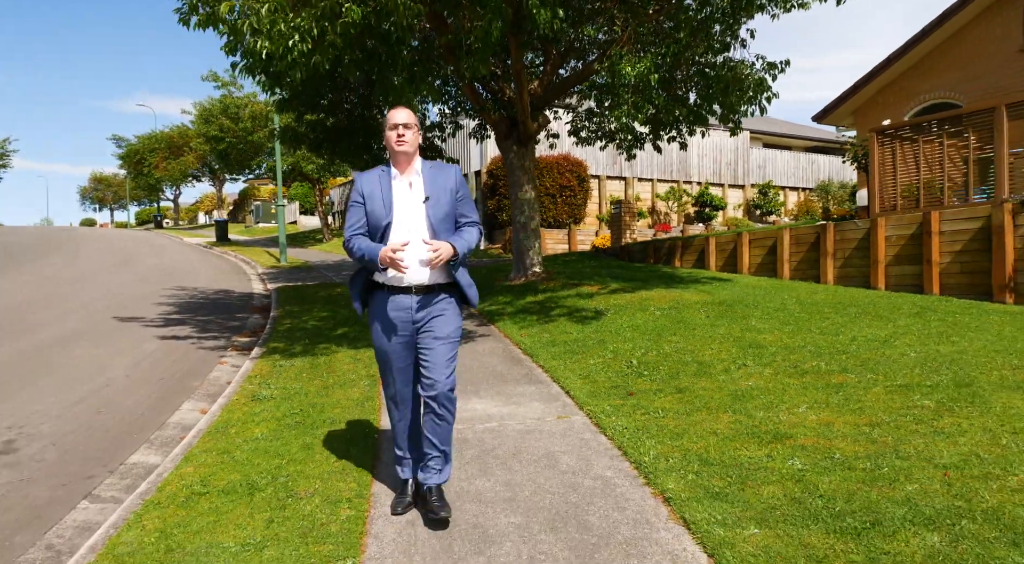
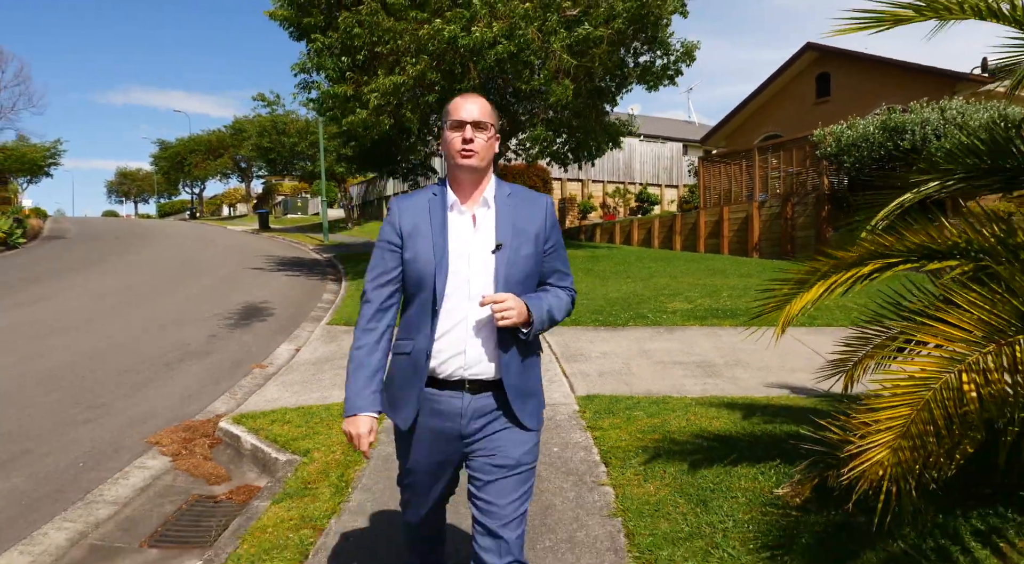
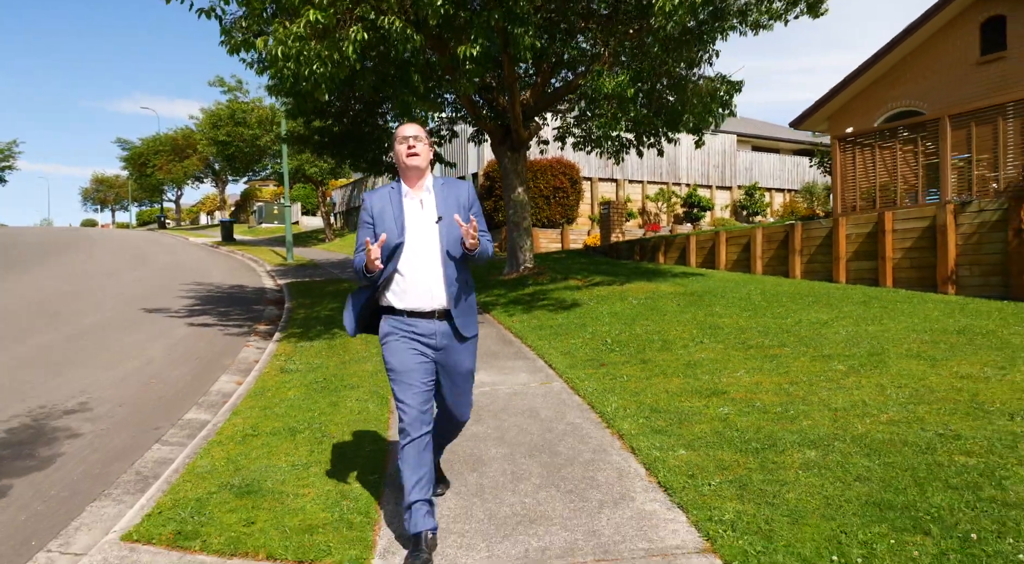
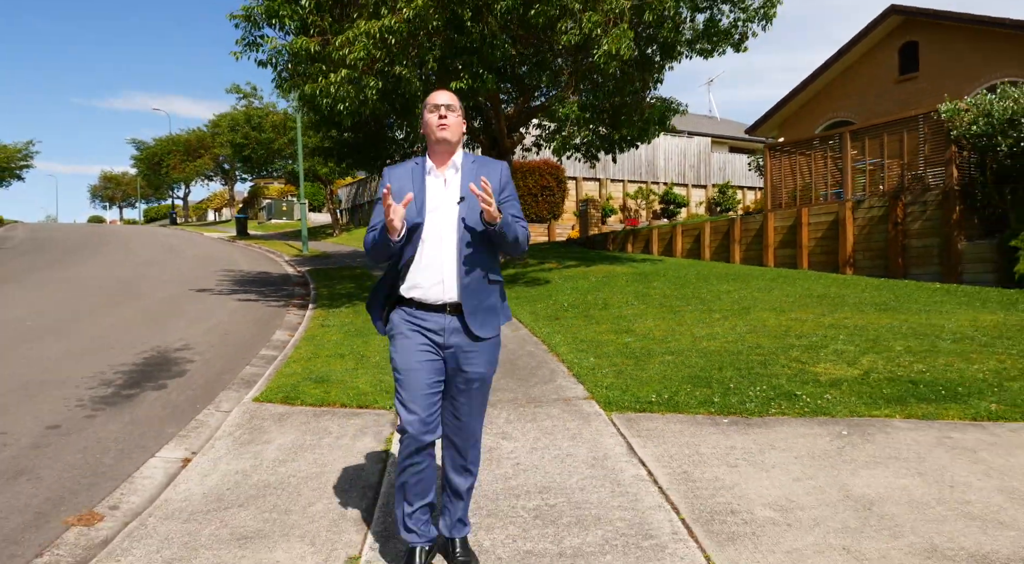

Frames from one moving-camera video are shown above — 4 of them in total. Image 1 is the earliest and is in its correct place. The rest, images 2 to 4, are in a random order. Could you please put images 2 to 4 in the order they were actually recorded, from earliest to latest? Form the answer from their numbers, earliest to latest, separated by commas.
3, 4, 2
